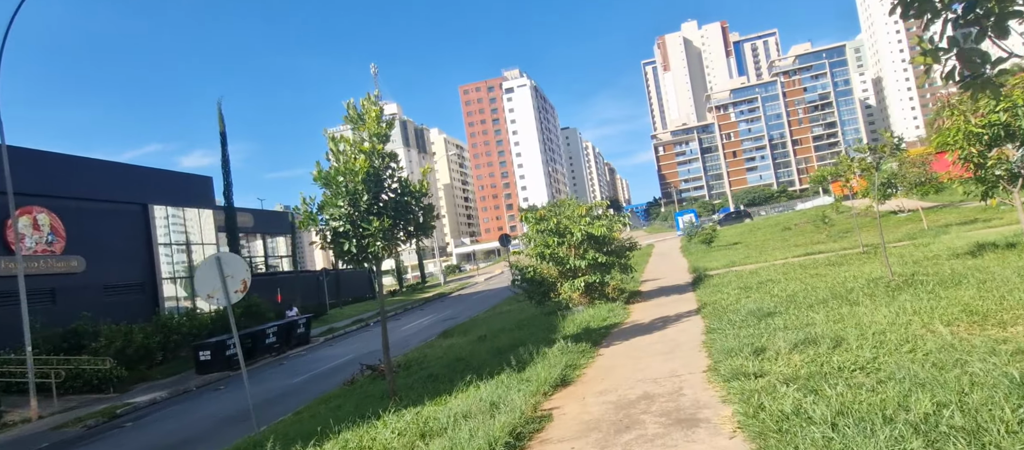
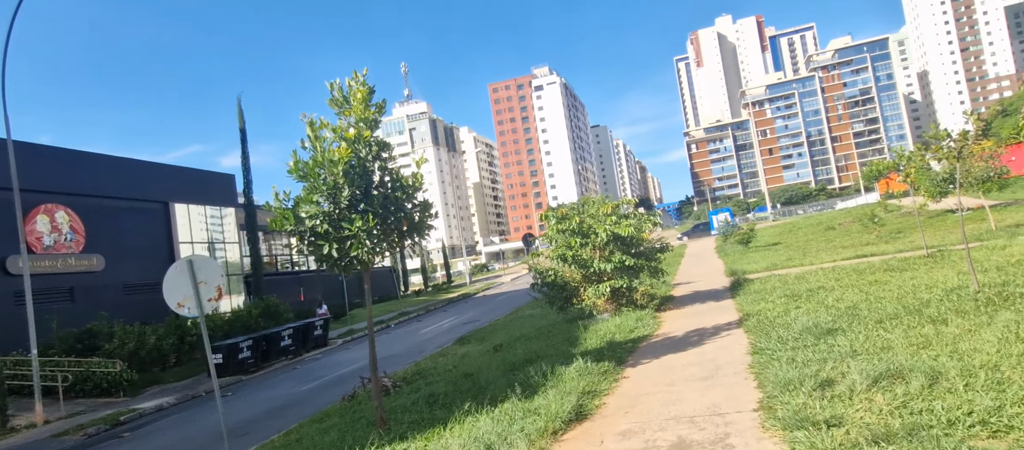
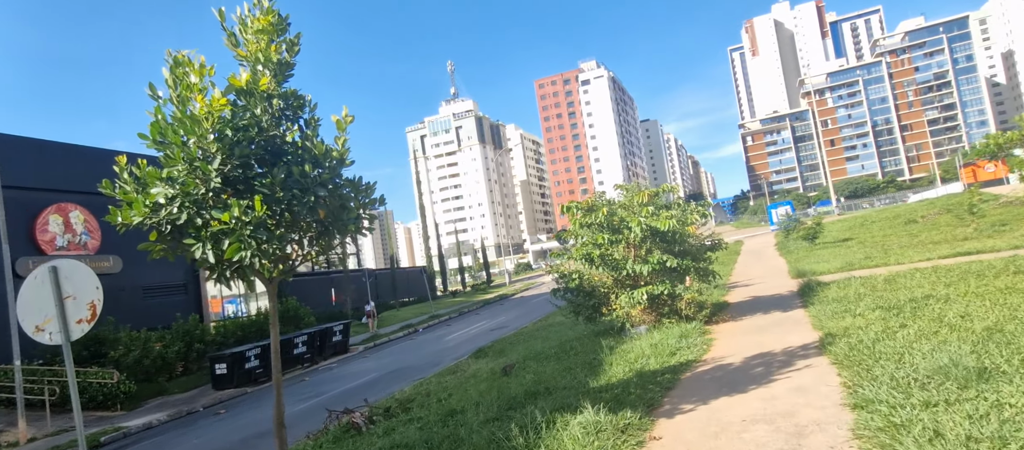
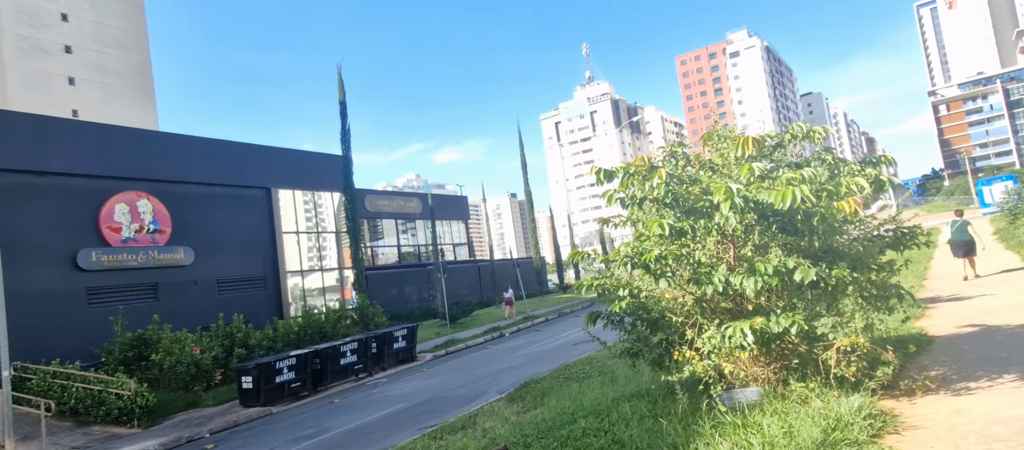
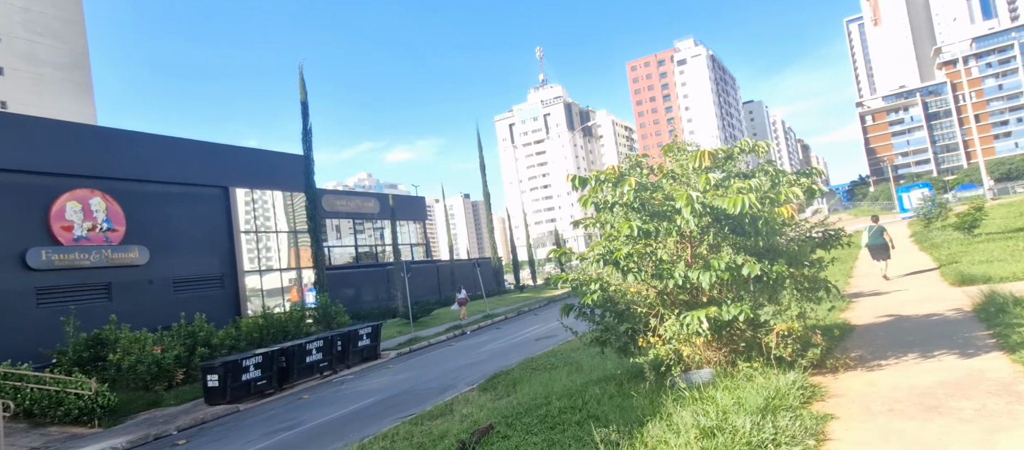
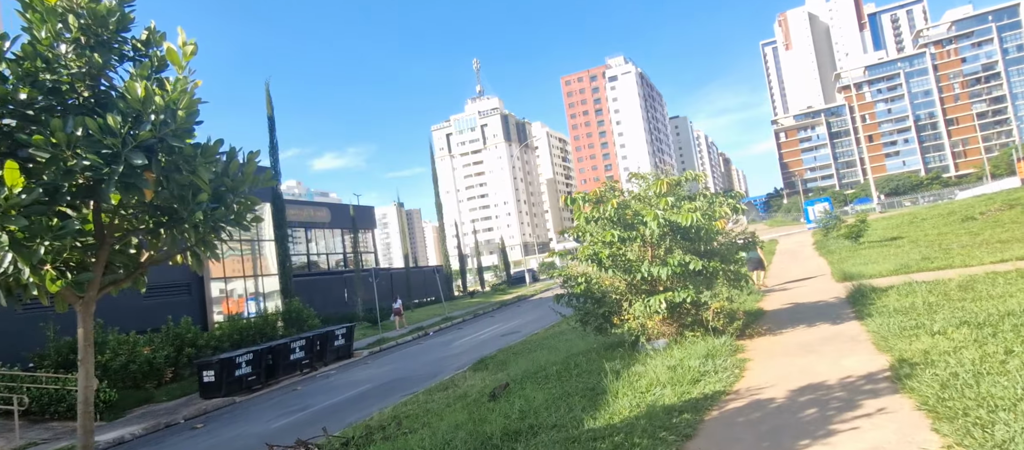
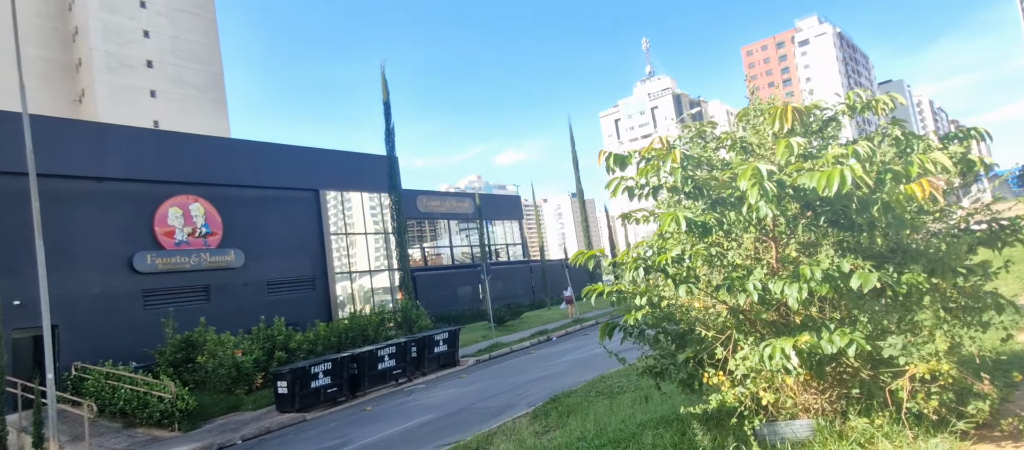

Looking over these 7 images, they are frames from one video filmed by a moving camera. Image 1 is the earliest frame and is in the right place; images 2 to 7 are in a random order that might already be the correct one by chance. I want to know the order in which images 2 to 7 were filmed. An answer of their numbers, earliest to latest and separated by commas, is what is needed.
2, 3, 6, 5, 4, 7
